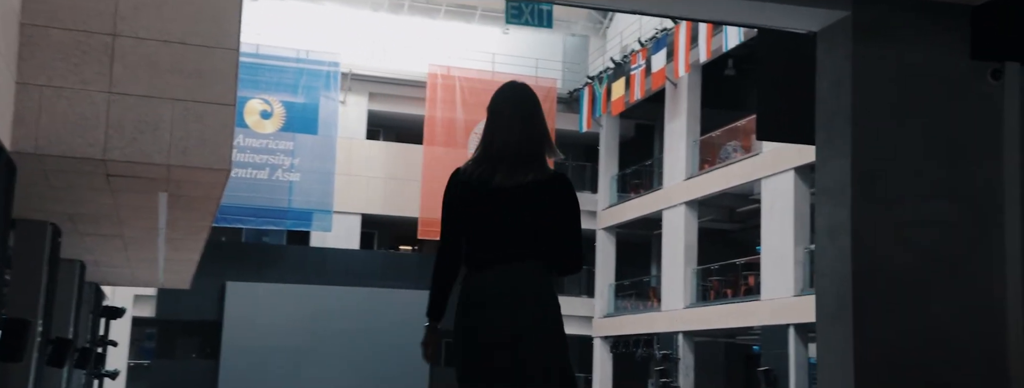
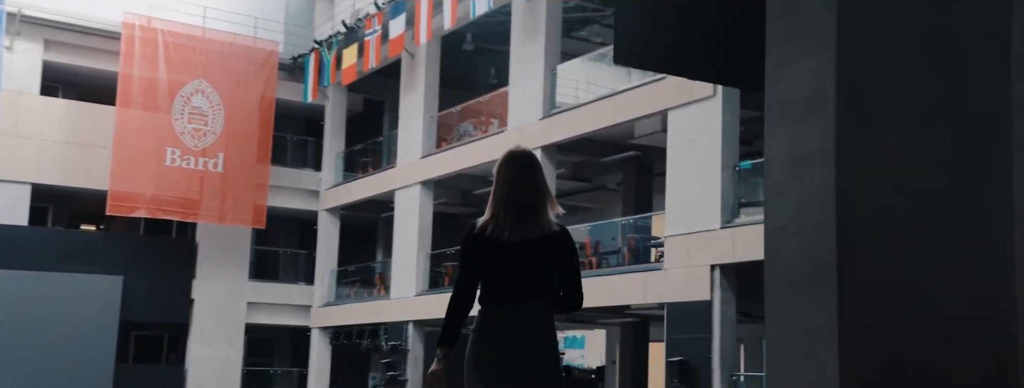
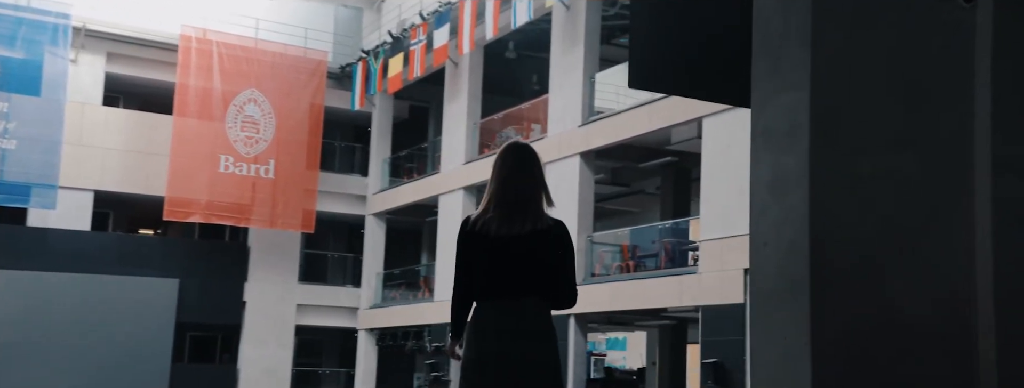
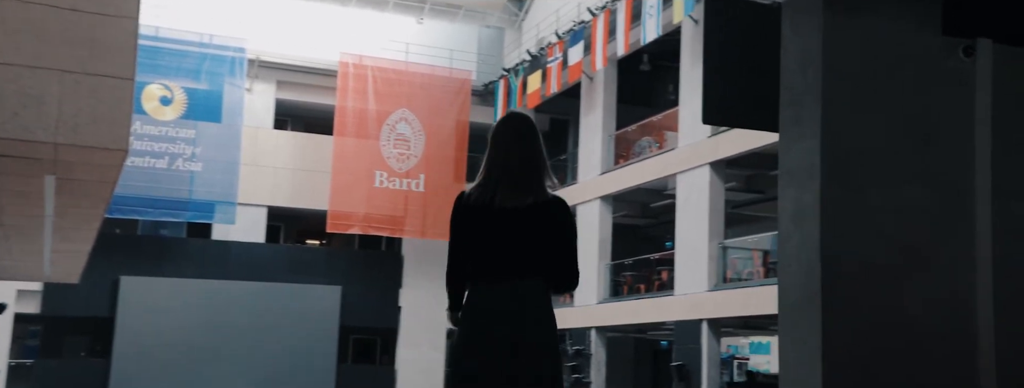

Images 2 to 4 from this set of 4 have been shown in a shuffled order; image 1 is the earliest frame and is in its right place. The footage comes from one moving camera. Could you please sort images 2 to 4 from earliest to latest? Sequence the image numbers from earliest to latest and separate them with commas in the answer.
4, 3, 2
